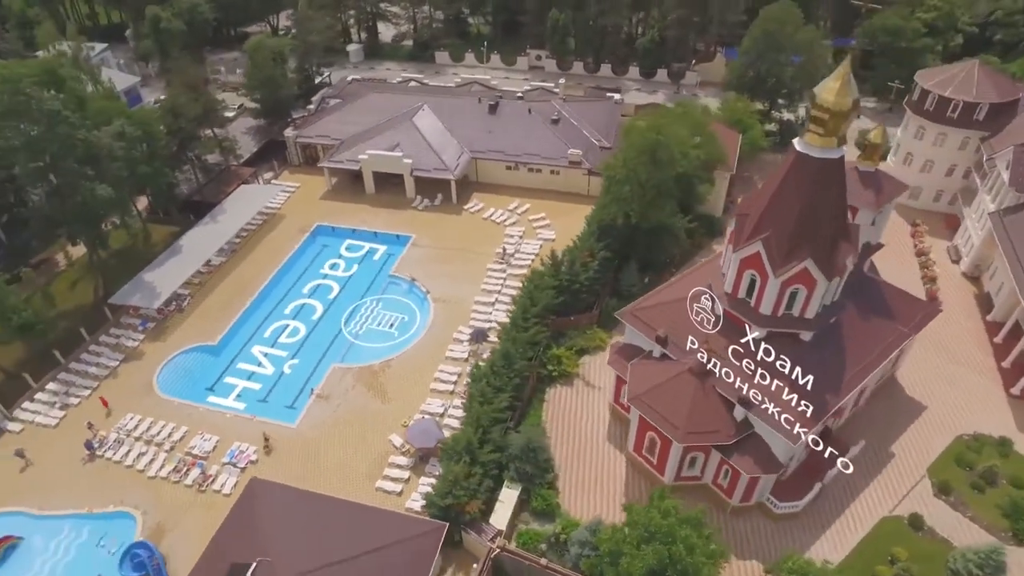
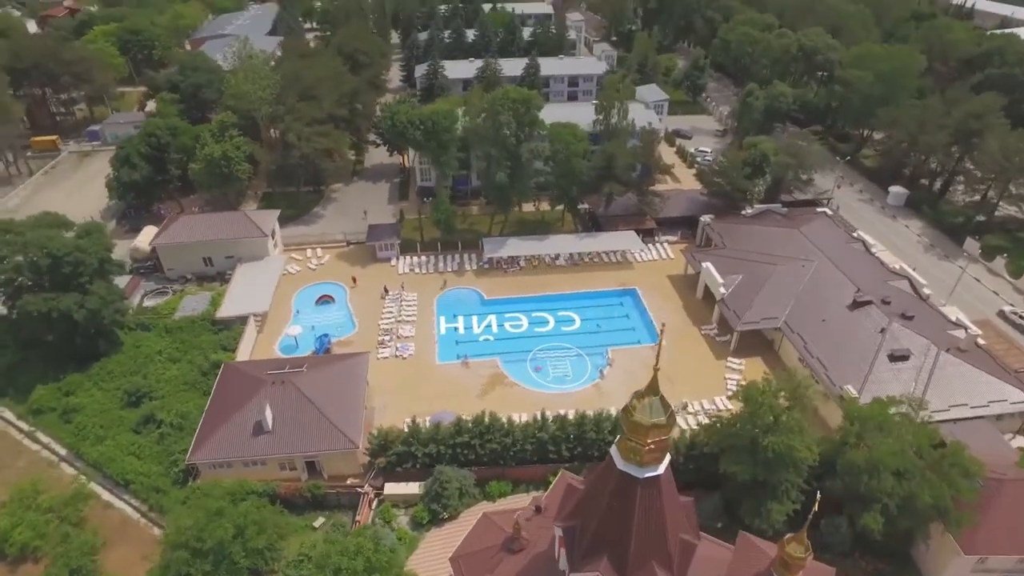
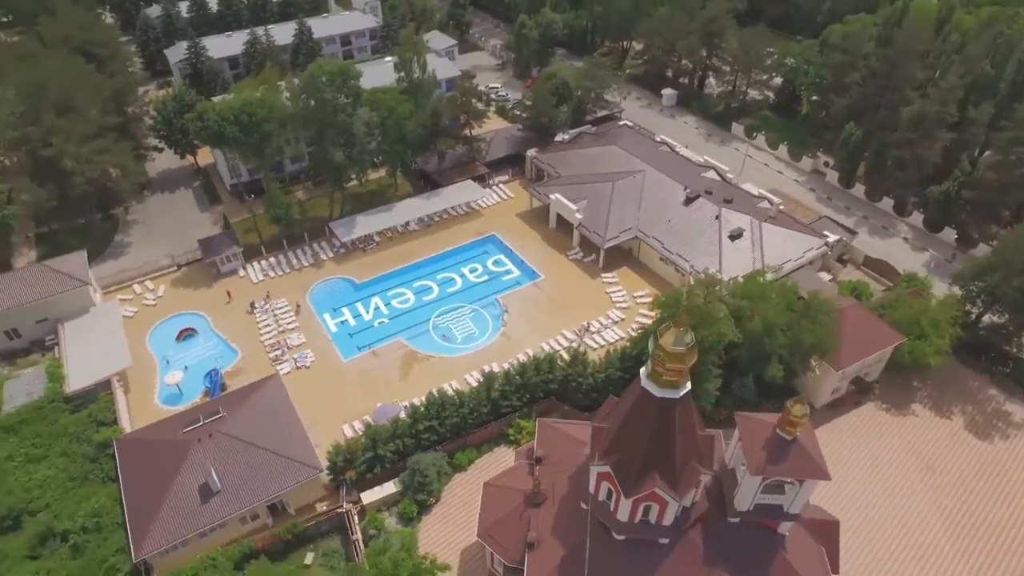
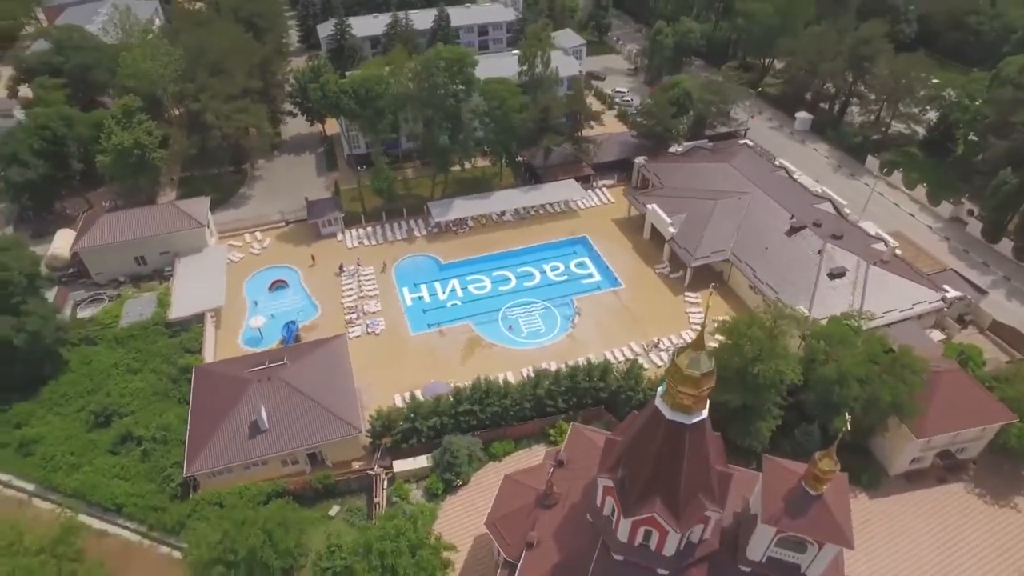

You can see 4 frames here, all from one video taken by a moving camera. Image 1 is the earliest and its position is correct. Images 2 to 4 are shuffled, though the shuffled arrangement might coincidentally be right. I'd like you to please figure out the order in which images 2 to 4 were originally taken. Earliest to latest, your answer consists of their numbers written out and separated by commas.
3, 4, 2
